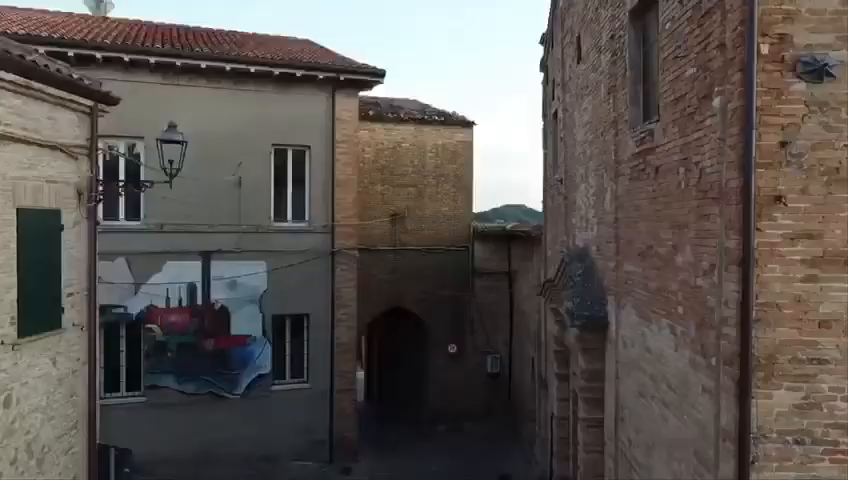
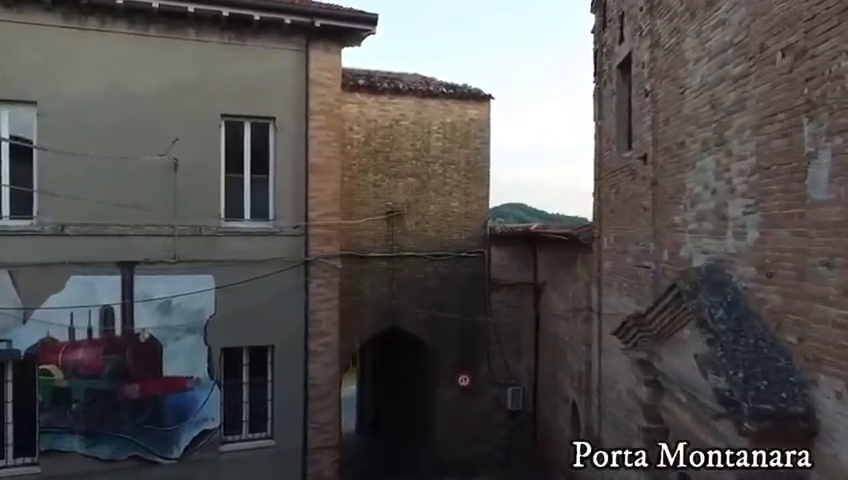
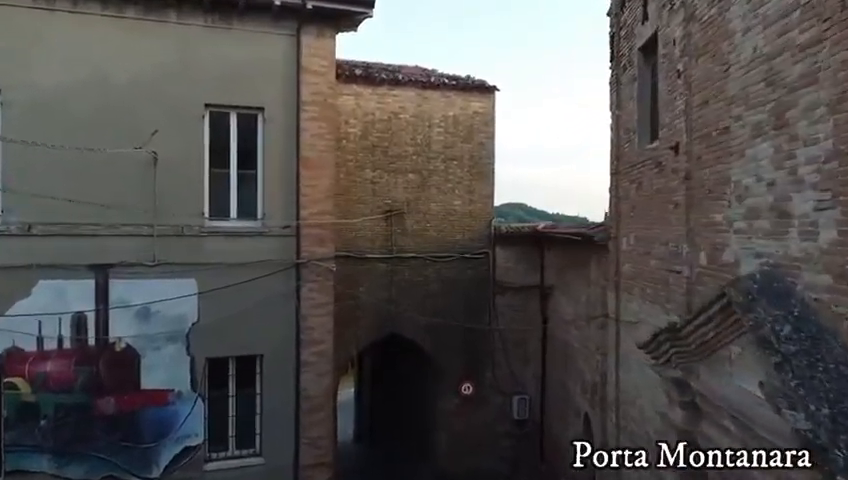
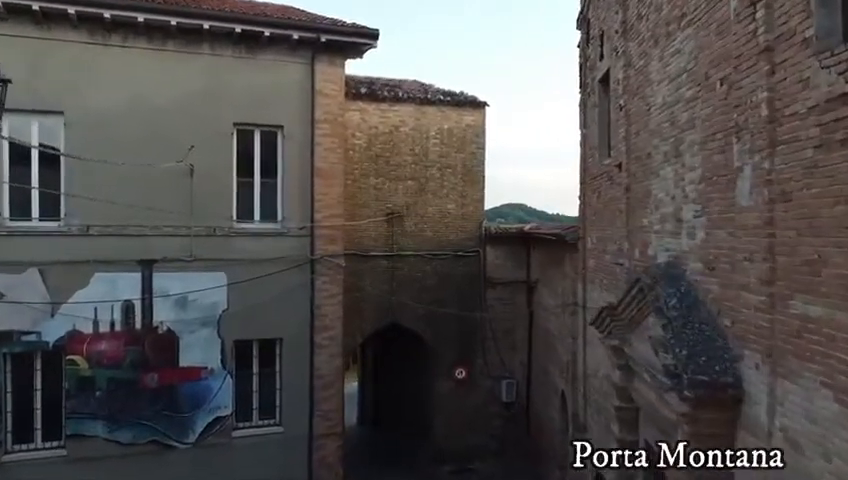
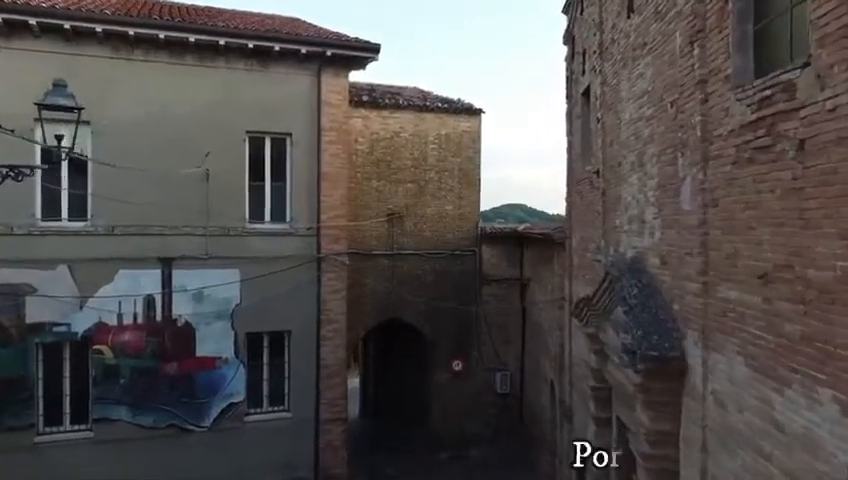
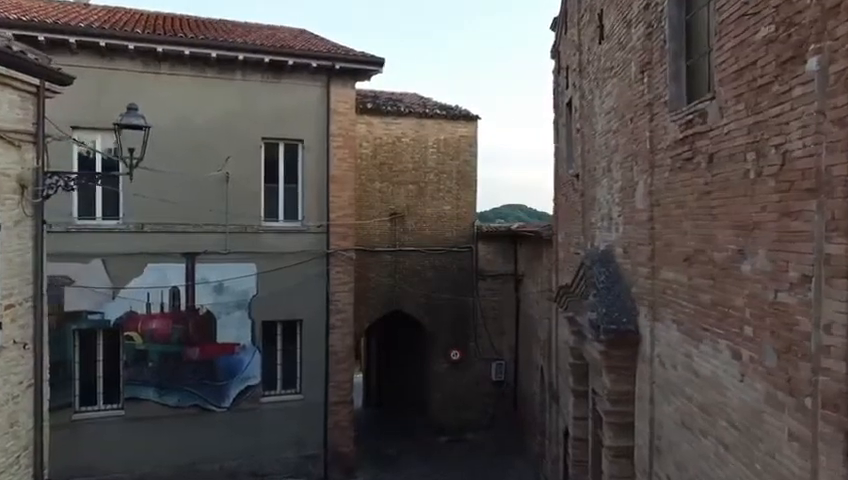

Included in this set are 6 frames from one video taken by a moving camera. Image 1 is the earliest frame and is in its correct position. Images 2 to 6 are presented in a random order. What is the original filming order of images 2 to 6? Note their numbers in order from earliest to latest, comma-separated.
6, 5, 4, 2, 3
